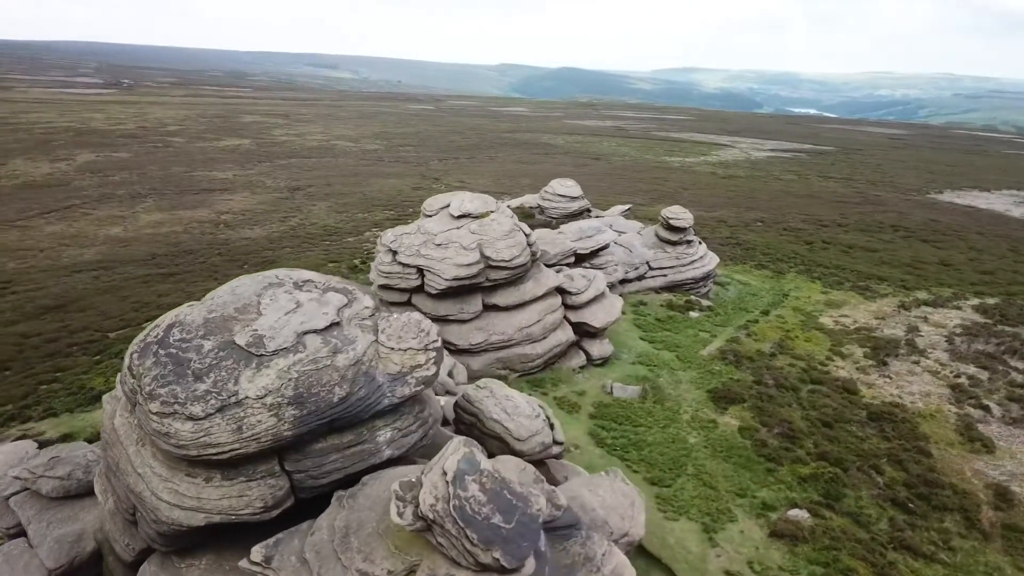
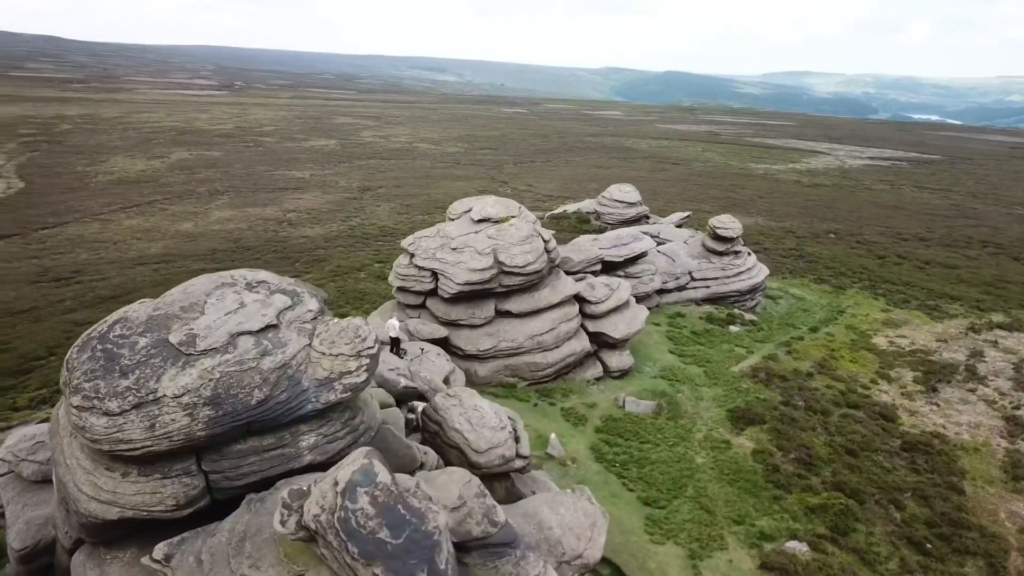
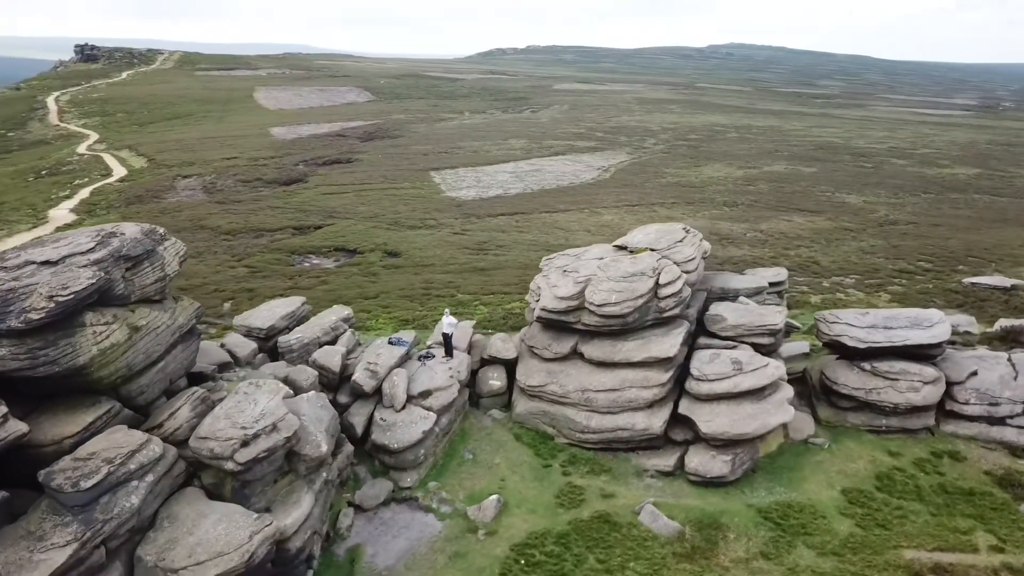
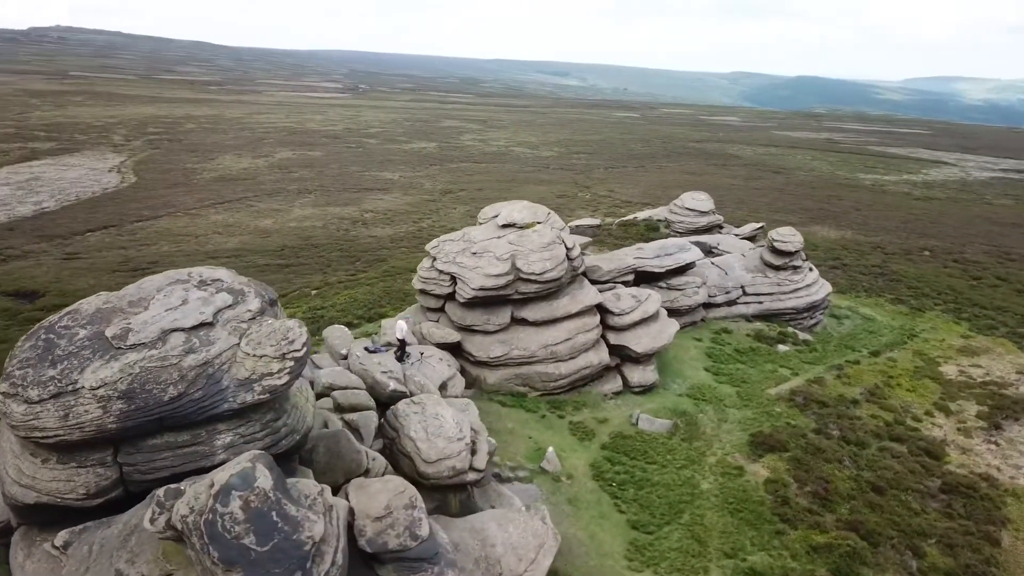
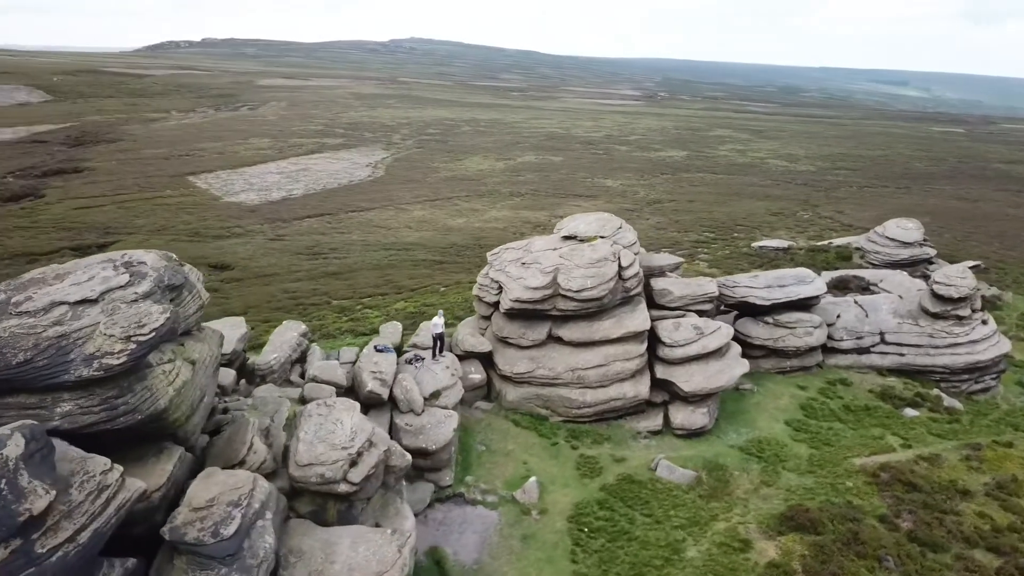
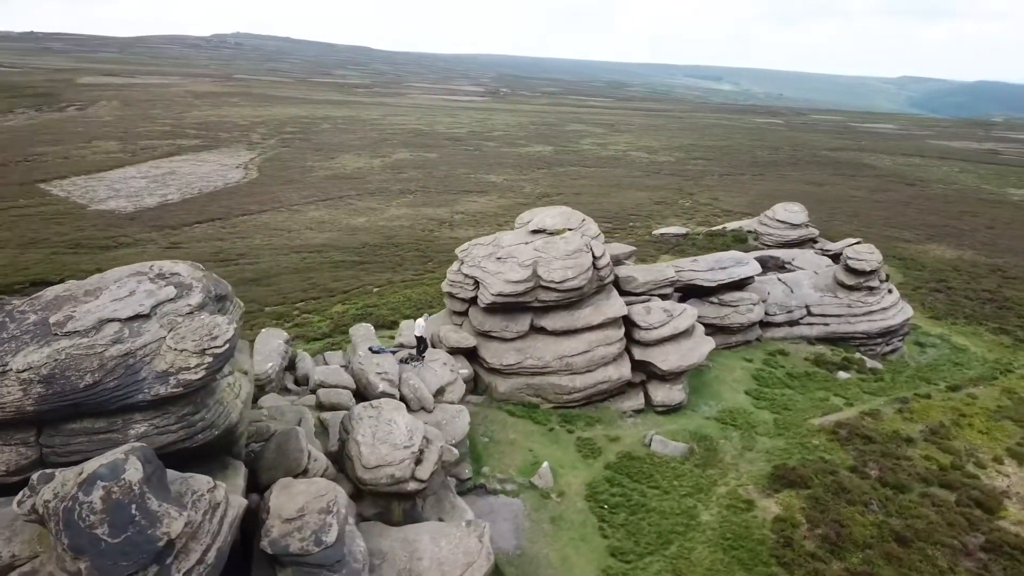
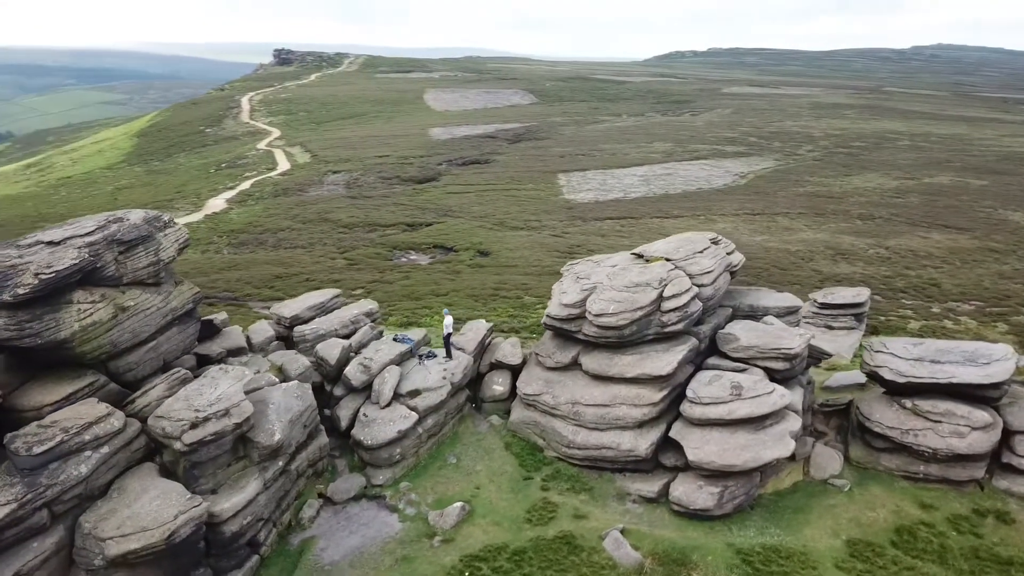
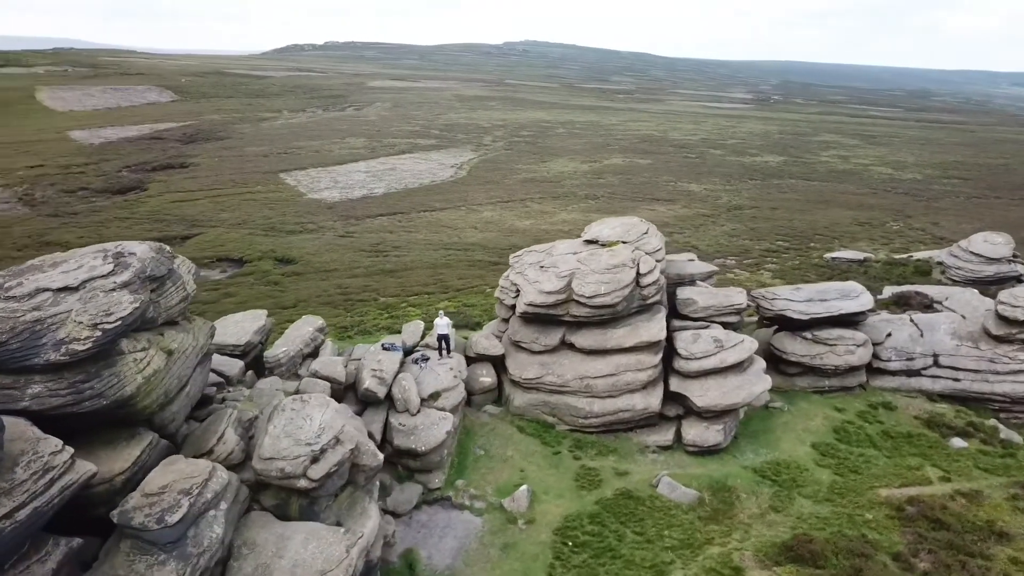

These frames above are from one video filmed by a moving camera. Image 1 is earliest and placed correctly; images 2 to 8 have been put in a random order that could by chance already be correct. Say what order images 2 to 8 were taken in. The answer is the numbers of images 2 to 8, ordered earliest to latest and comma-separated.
2, 4, 6, 5, 8, 3, 7
